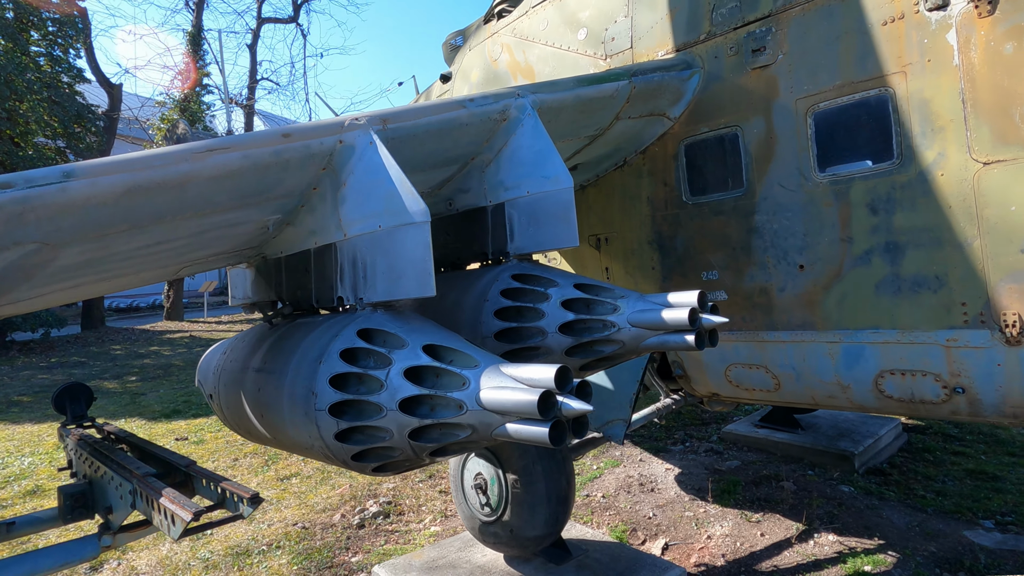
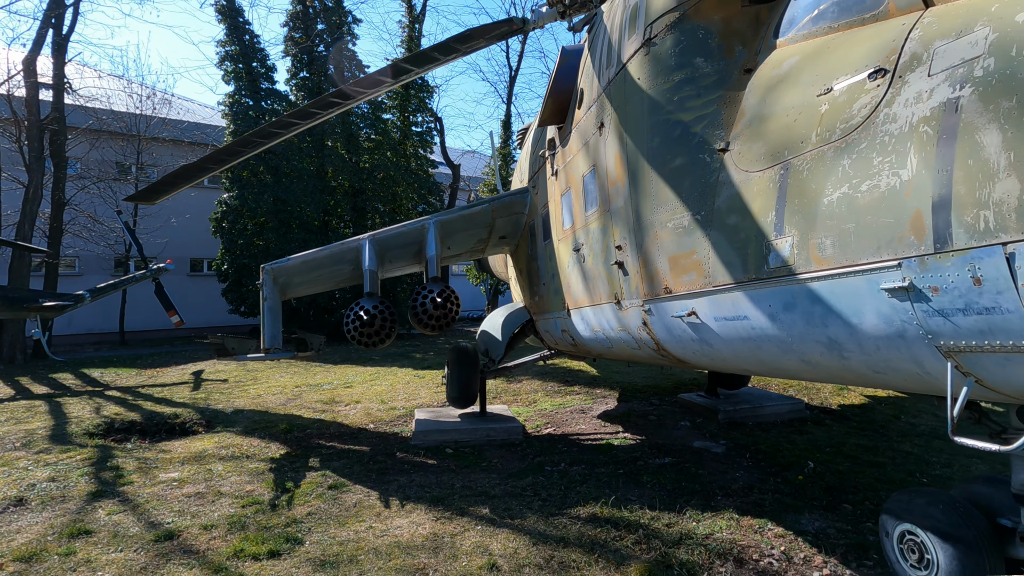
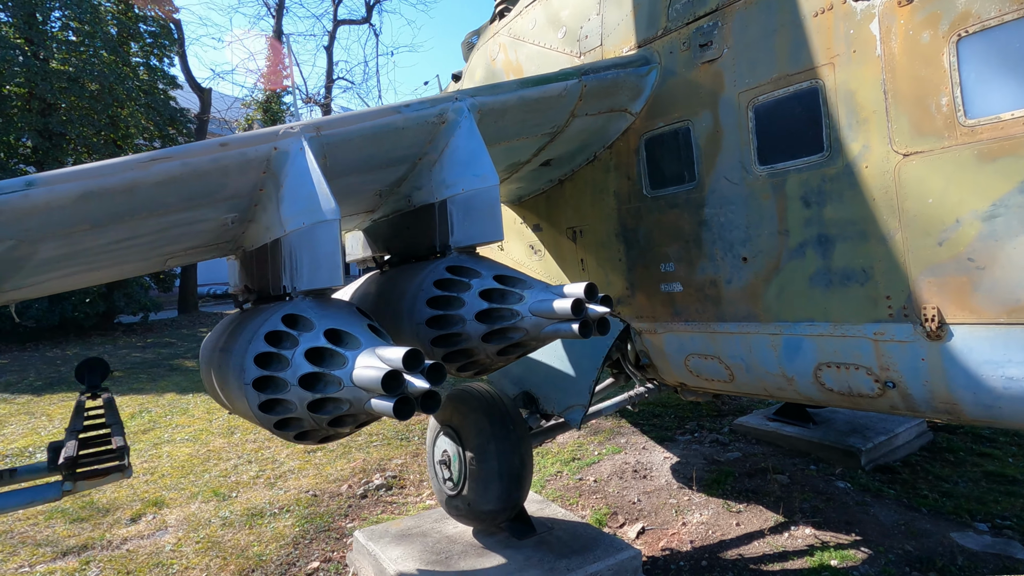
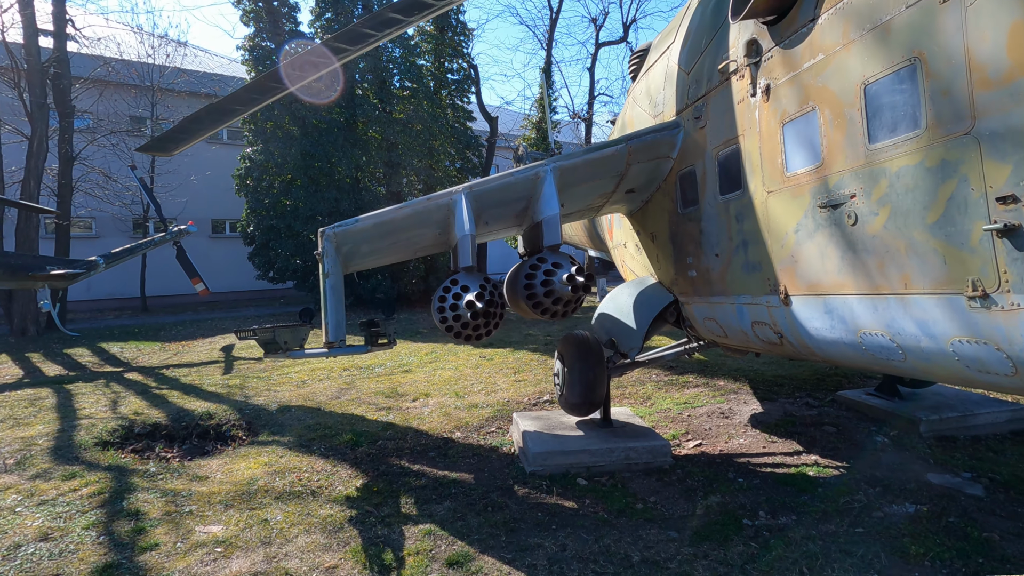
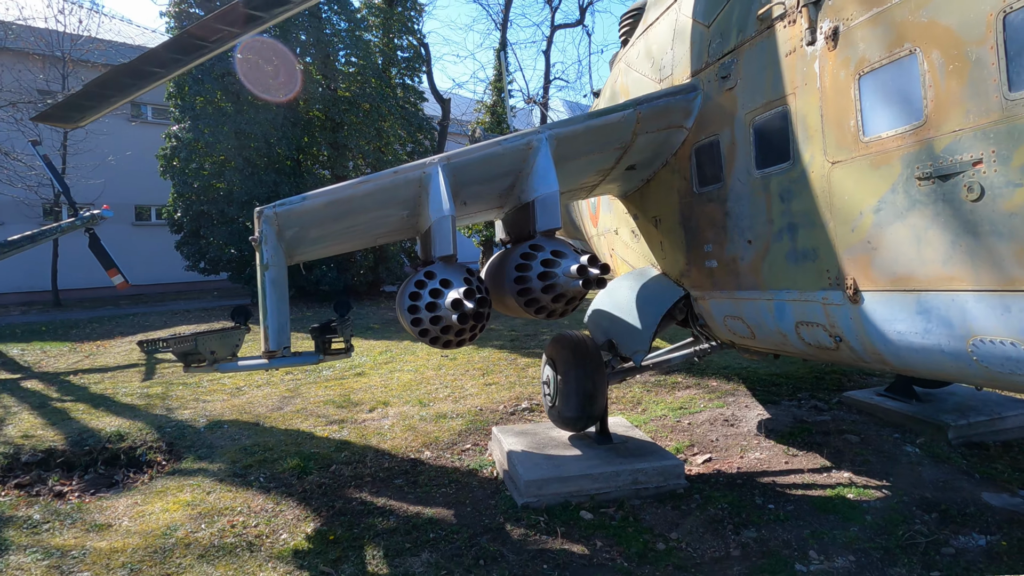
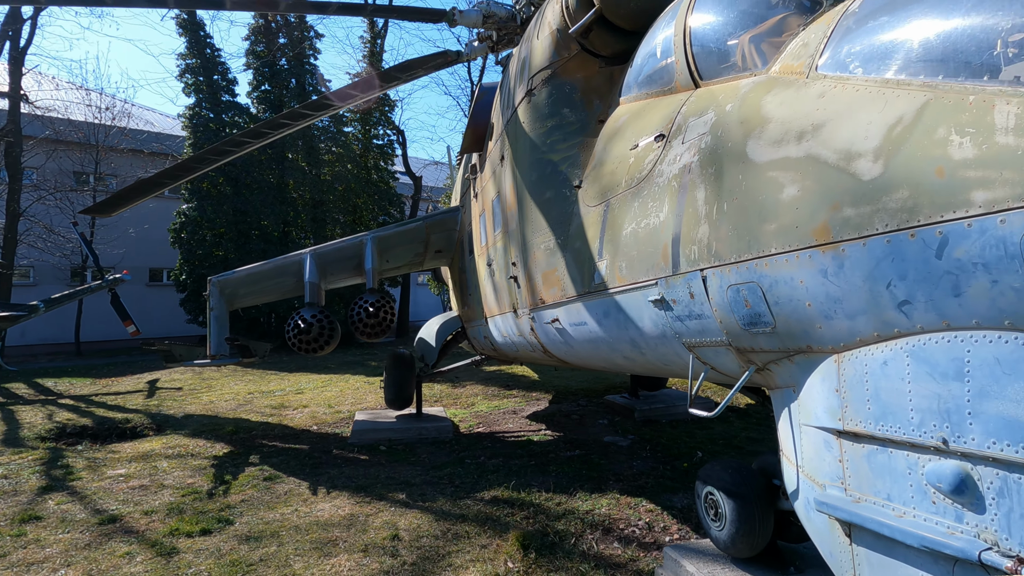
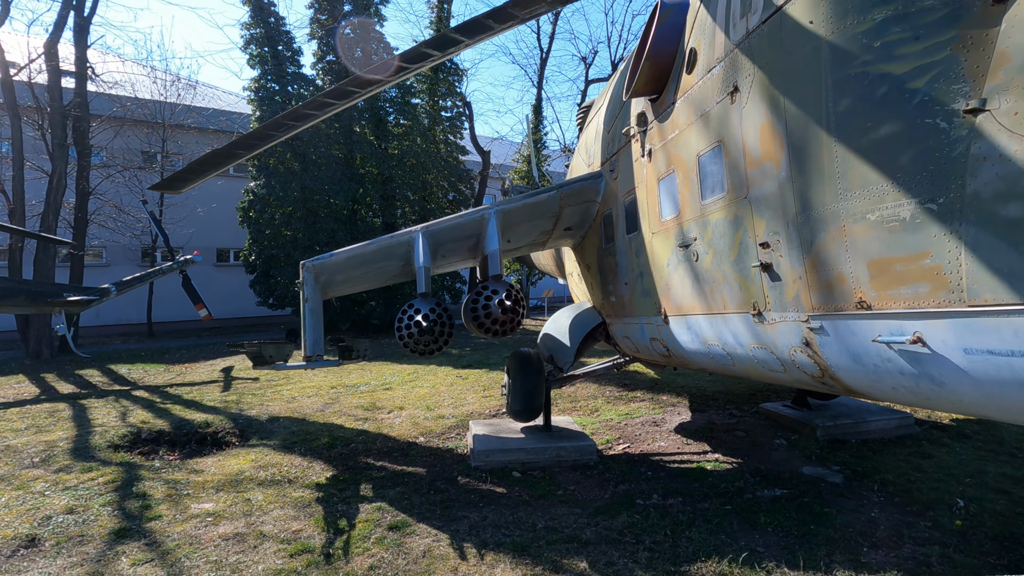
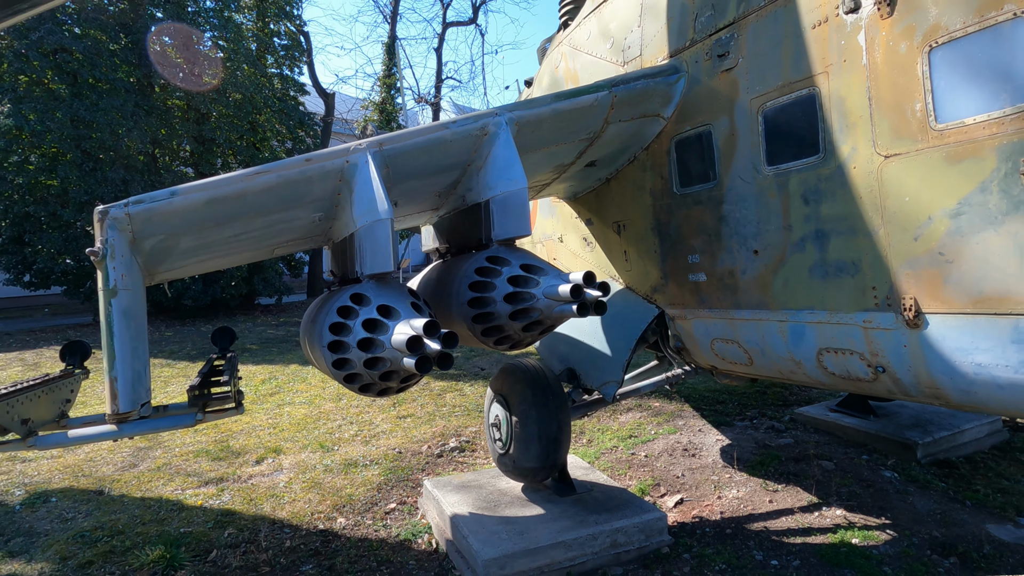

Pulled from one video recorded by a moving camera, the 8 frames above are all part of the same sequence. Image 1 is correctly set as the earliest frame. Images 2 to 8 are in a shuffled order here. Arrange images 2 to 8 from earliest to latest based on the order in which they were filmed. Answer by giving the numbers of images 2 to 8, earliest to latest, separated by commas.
3, 8, 5, 4, 7, 2, 6
